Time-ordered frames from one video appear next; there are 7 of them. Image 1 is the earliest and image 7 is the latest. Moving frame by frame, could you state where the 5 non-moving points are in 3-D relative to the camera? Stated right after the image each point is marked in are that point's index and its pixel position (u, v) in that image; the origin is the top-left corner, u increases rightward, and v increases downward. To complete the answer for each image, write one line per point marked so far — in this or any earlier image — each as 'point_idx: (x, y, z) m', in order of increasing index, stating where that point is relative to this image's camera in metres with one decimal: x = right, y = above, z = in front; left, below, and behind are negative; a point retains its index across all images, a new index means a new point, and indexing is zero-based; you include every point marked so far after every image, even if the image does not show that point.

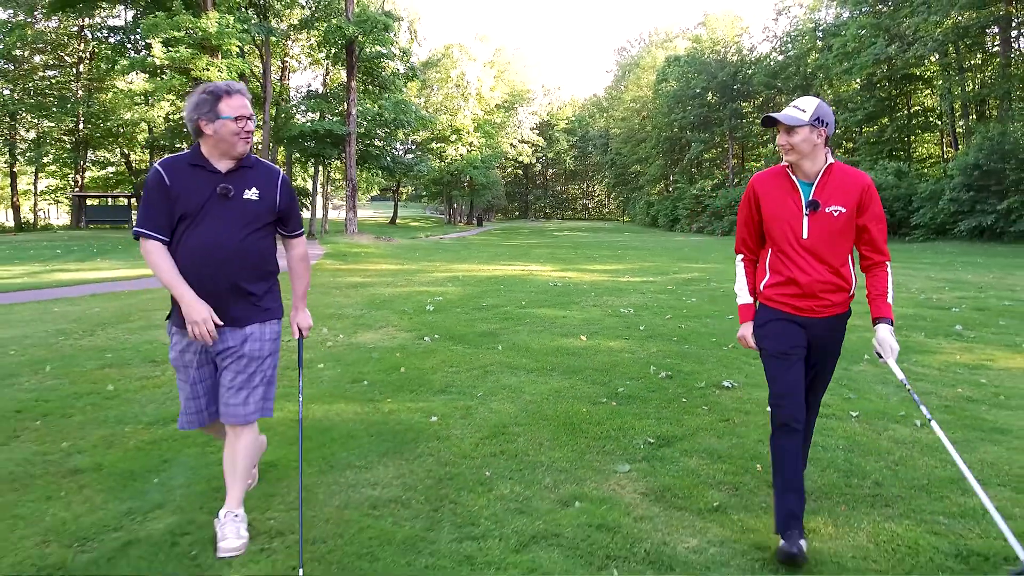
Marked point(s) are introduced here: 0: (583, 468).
0: (+0.4, -0.9, +3.7) m
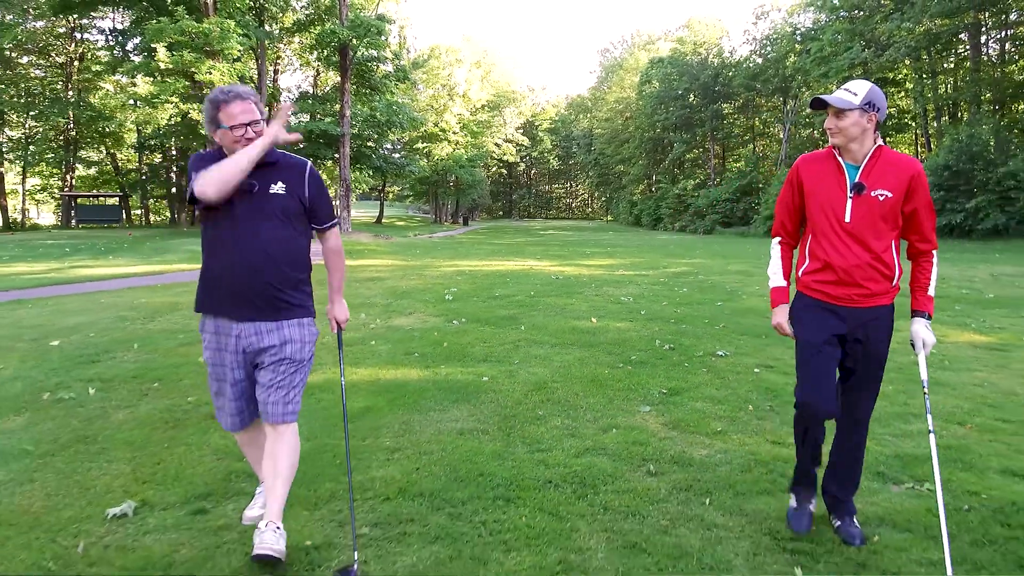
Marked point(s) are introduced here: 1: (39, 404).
0: (+0.6, -0.8, +4.8) m
1: (-3.2, -0.8, +5.1) m
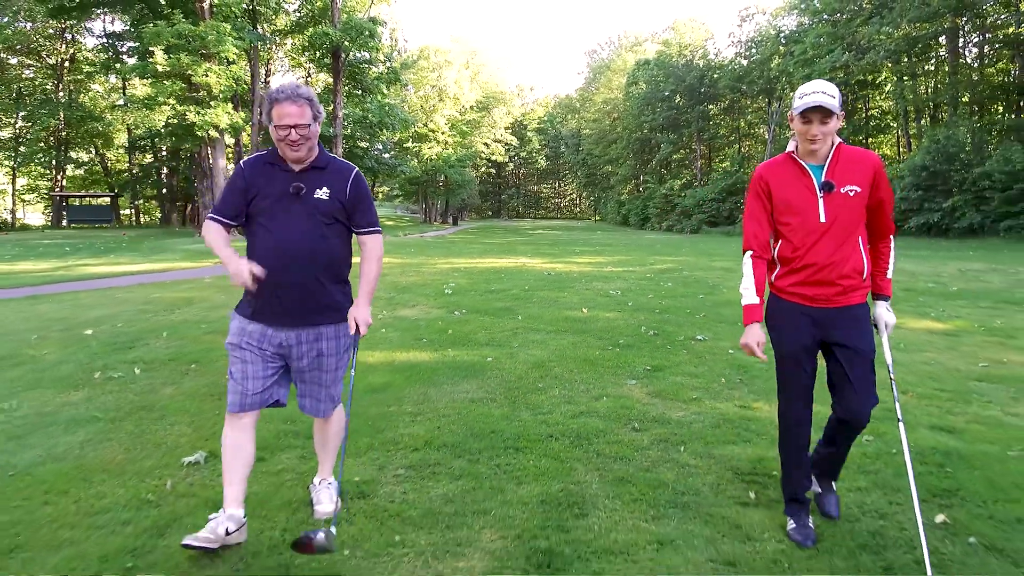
0: (+0.7, -0.7, +5.4) m
1: (-3.2, -0.7, +5.8) m
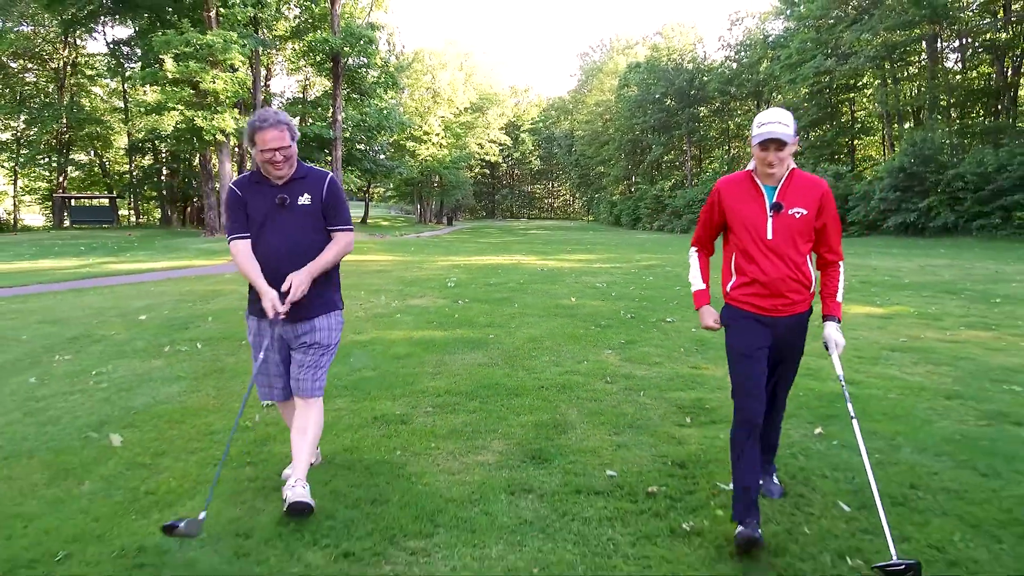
0: (+0.7, -0.6, +6.7) m
1: (-3.2, -0.6, +7.0) m
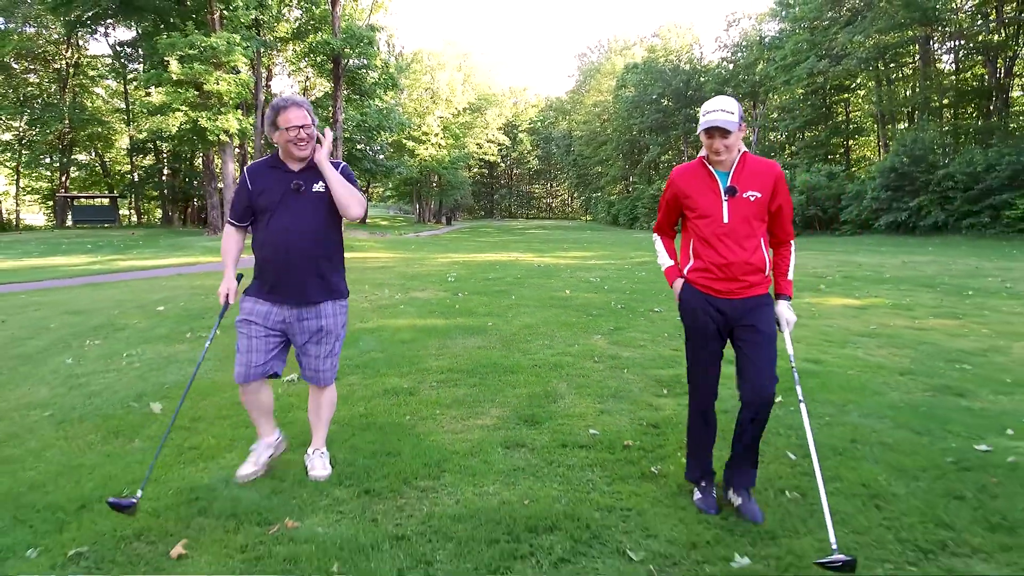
0: (+0.6, -0.5, +7.2) m
1: (-3.2, -0.5, +7.5) m
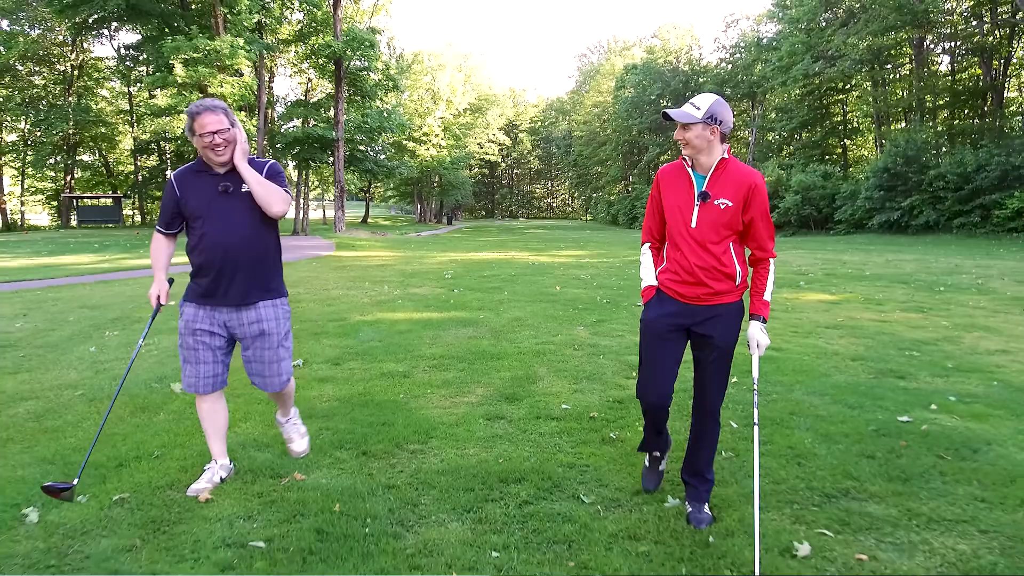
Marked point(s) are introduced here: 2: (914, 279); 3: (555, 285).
0: (+0.5, -0.4, +7.8) m
1: (-3.4, -0.4, +8.1) m
2: (+6.9, +0.2, +12.9) m
3: (+0.7, 0.0, +11.9) m
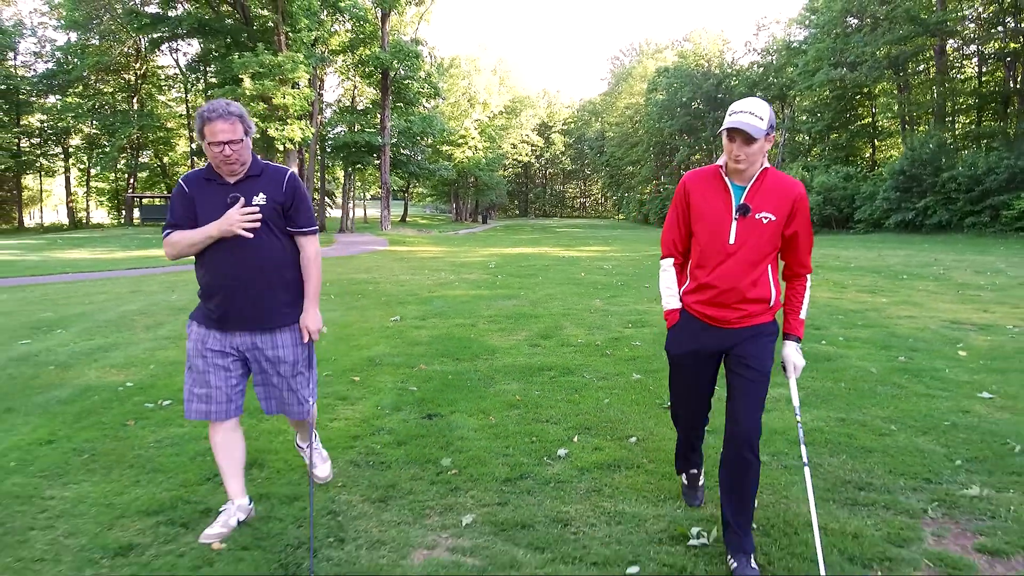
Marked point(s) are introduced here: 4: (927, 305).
0: (+1.0, -0.2, +10.4) m
1: (-2.9, -0.2, +10.8) m
2: (+7.6, +0.4, +15.2) m
3: (+1.3, +0.3, +14.5) m
4: (+5.7, -0.2, +10.2) m
